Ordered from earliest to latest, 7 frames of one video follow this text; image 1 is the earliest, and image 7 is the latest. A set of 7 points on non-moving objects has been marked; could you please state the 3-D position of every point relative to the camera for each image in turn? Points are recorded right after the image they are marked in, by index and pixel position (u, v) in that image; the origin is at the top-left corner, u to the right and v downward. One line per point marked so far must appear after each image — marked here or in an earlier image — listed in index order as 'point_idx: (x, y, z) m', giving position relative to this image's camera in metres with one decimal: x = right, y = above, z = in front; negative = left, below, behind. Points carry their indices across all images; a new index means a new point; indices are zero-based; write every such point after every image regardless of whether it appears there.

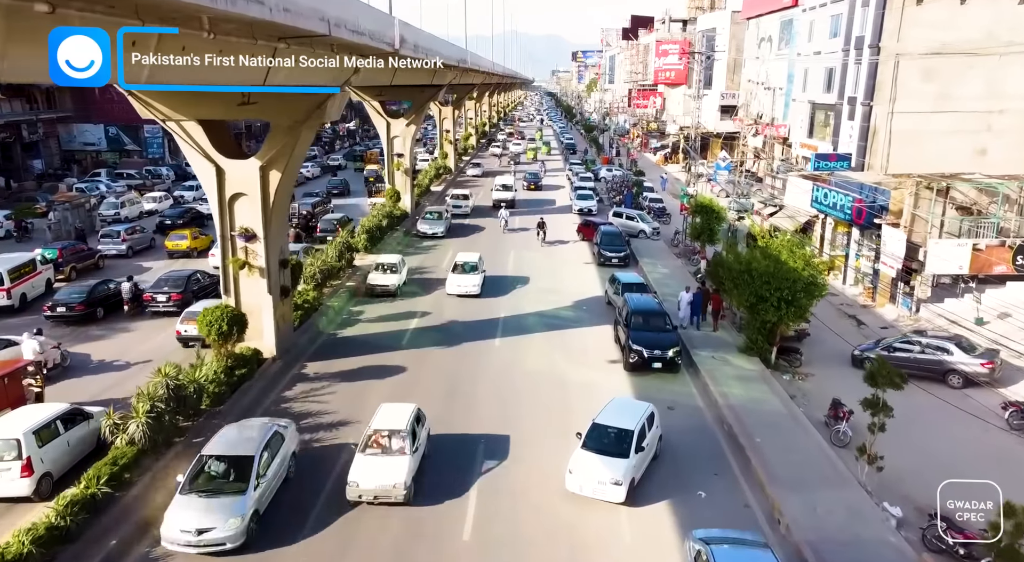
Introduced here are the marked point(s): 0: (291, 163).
0: (-5.4, +2.8, +18.4) m
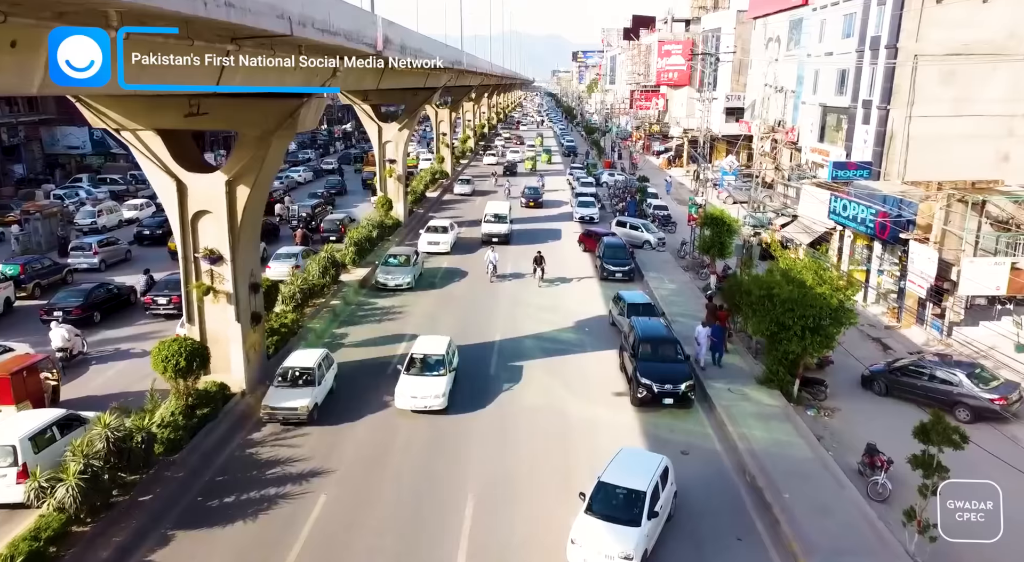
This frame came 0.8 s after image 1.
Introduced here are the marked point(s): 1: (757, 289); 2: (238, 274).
0: (-5.5, +2.2, +16.5) m
1: (+5.9, -0.2, +18.3) m
2: (-6.1, +0.2, +16.8) m
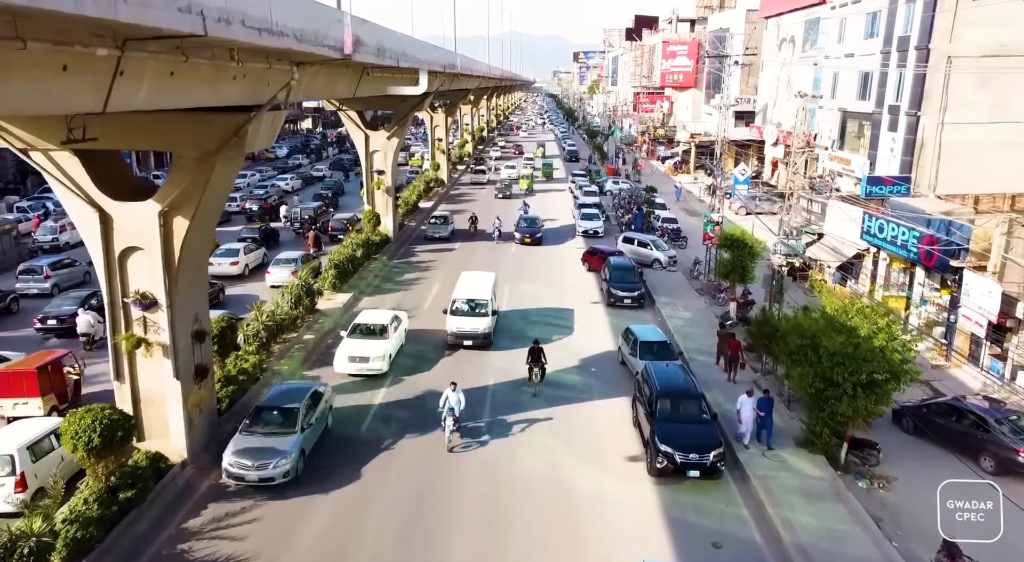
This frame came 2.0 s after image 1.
0: (-5.6, +1.3, +13.7) m
1: (+5.8, -1.1, +15.4) m
2: (-6.2, -0.8, +14.0) m
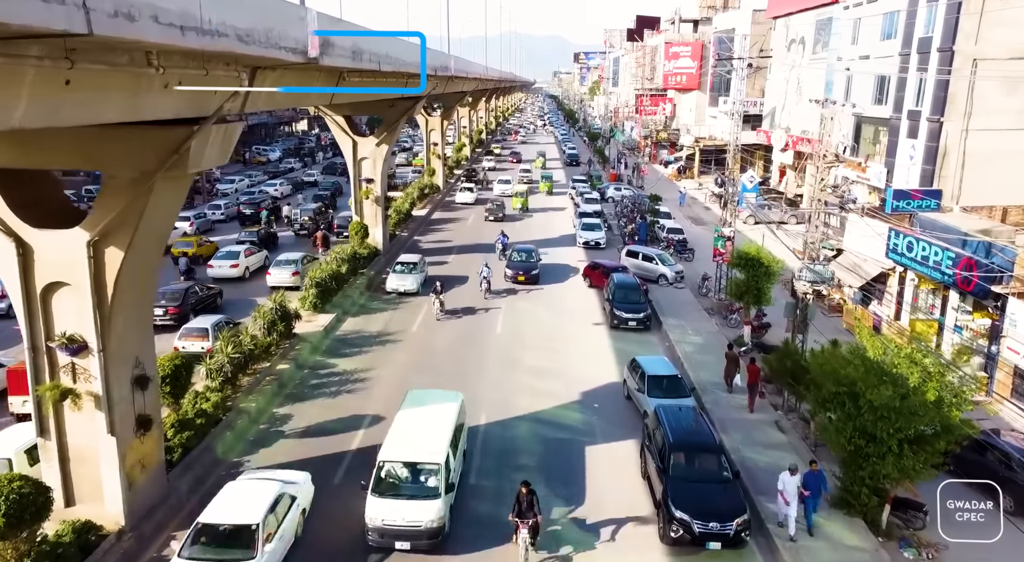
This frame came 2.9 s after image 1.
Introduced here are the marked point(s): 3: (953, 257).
0: (-5.8, +0.7, +11.7) m
1: (+5.7, -1.8, +13.4) m
2: (-6.4, -1.4, +12.0) m
3: (+11.4, +0.6, +19.5) m
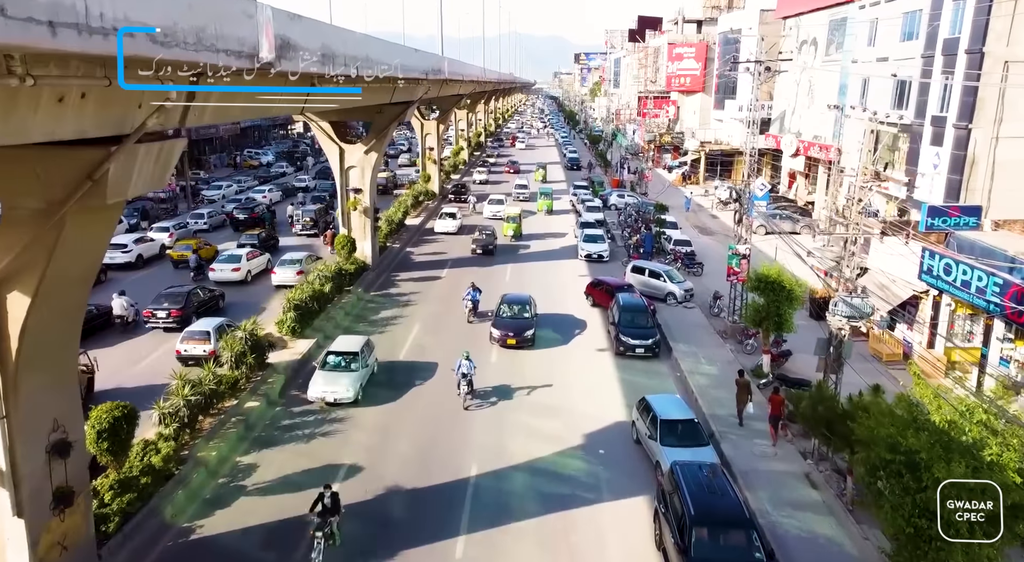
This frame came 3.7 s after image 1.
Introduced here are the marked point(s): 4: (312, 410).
0: (-5.9, 0.0, +9.6) m
1: (+5.6, -2.5, +11.4) m
2: (-6.5, -2.1, +9.9) m
3: (+11.3, -0.1, +17.4) m
4: (-4.9, -3.2, +18.5) m
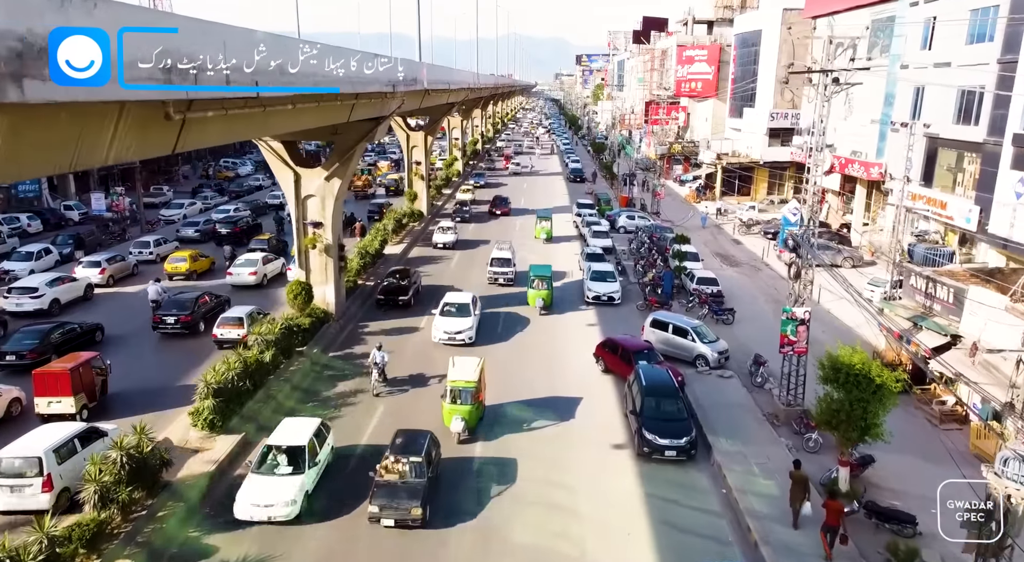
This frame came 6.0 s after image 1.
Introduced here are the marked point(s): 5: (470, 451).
0: (-6.1, -1.7, +4.1) m
1: (+5.3, -4.3, +5.8) m
2: (-6.7, -3.8, +4.3) m
3: (+11.0, -1.9, +11.9) m
4: (-5.2, -4.9, +13.0) m
5: (-1.0, -3.5, +19.1) m
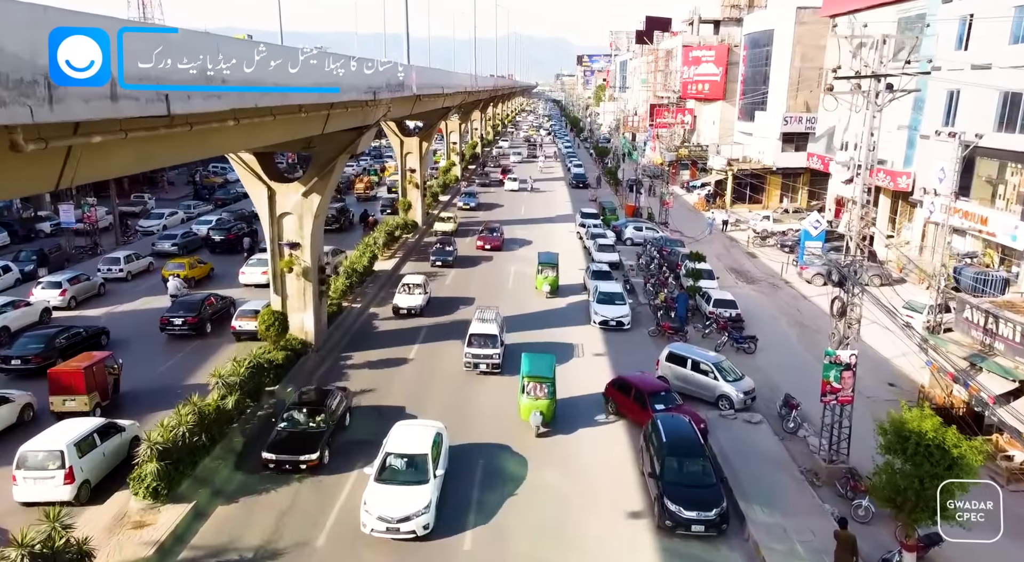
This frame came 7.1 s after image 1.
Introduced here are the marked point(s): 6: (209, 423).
0: (-6.2, -2.5, +1.4) m
1: (+5.2, -5.1, +3.2) m
2: (-6.8, -4.6, +1.7) m
3: (+11.0, -2.7, +9.2) m
4: (-5.2, -5.8, +10.4) m
5: (-1.0, -4.3, +16.4) m
6: (-6.6, -3.1, +16.1) m
